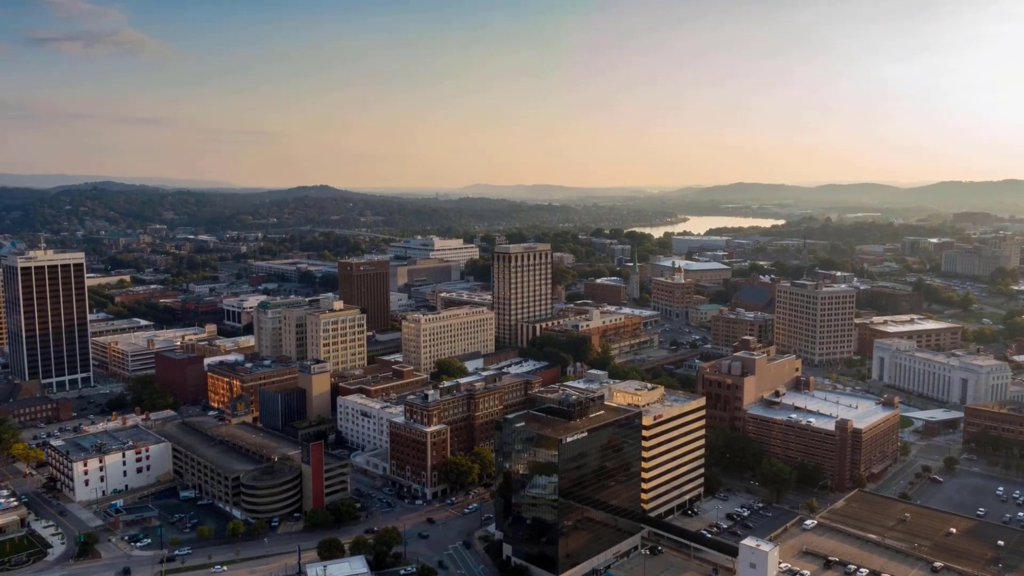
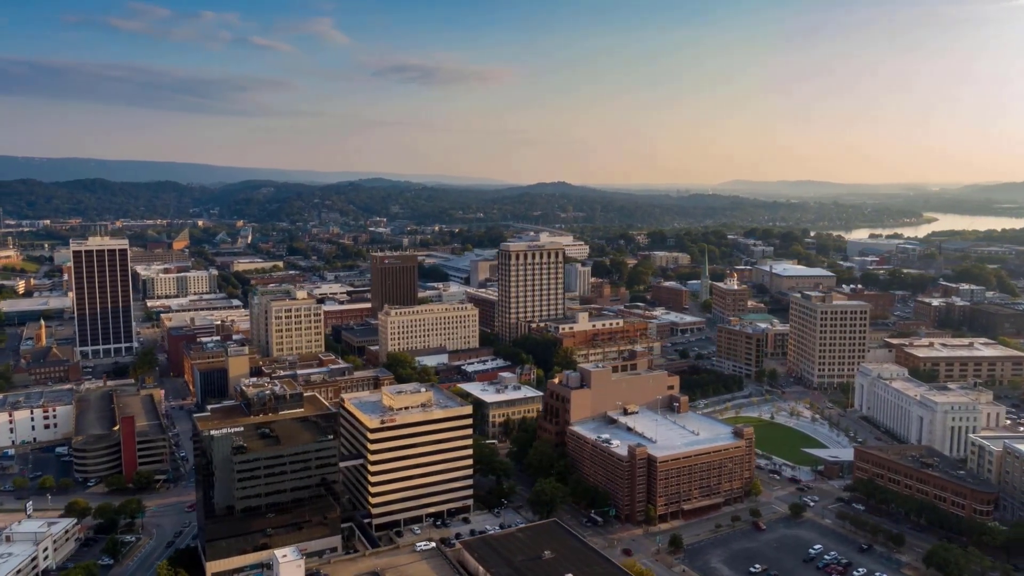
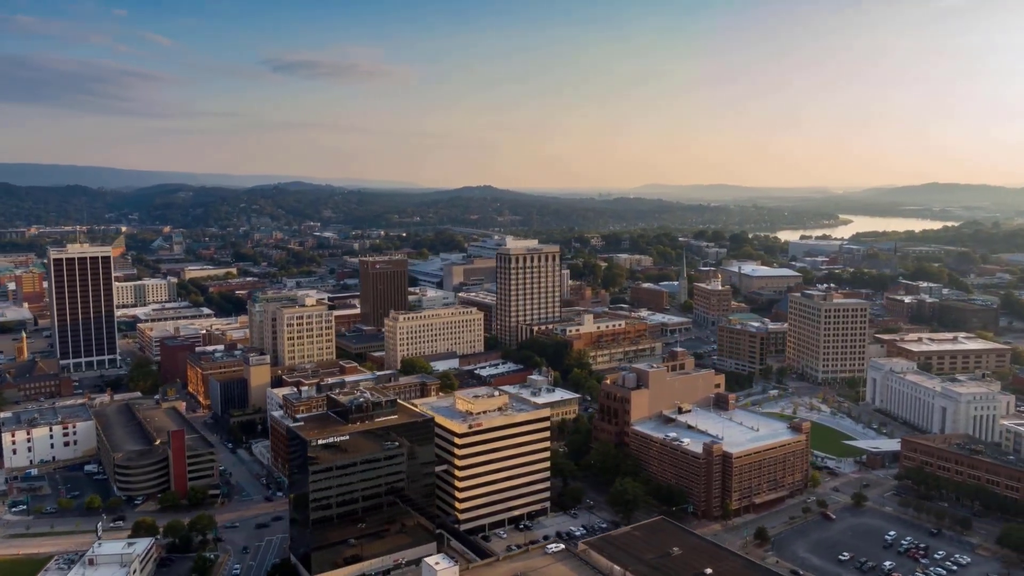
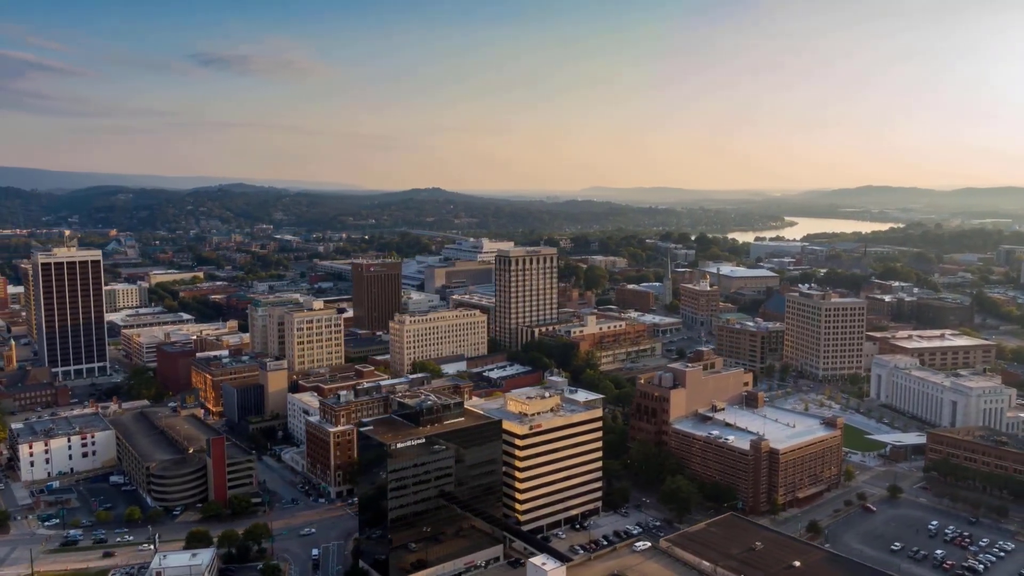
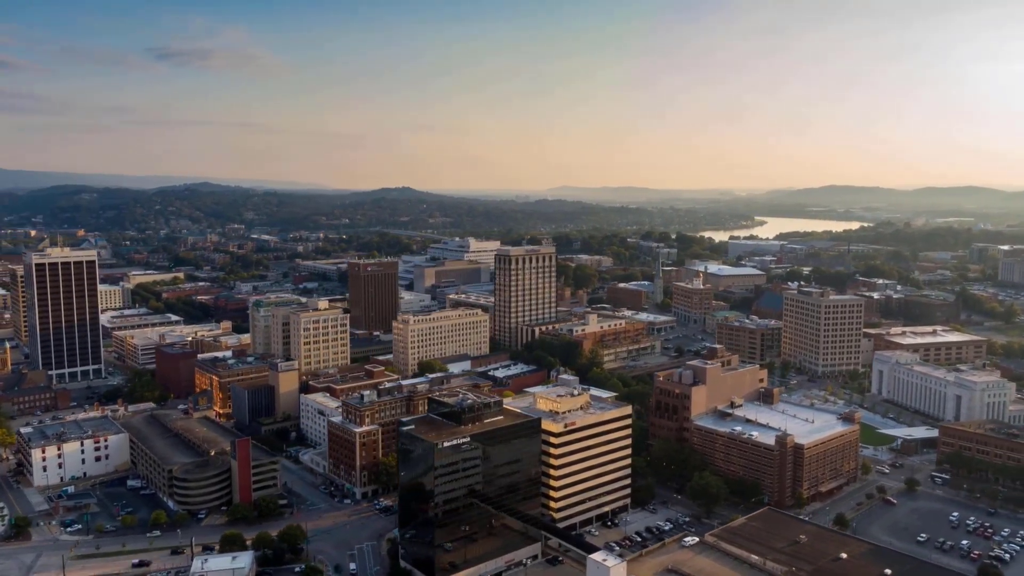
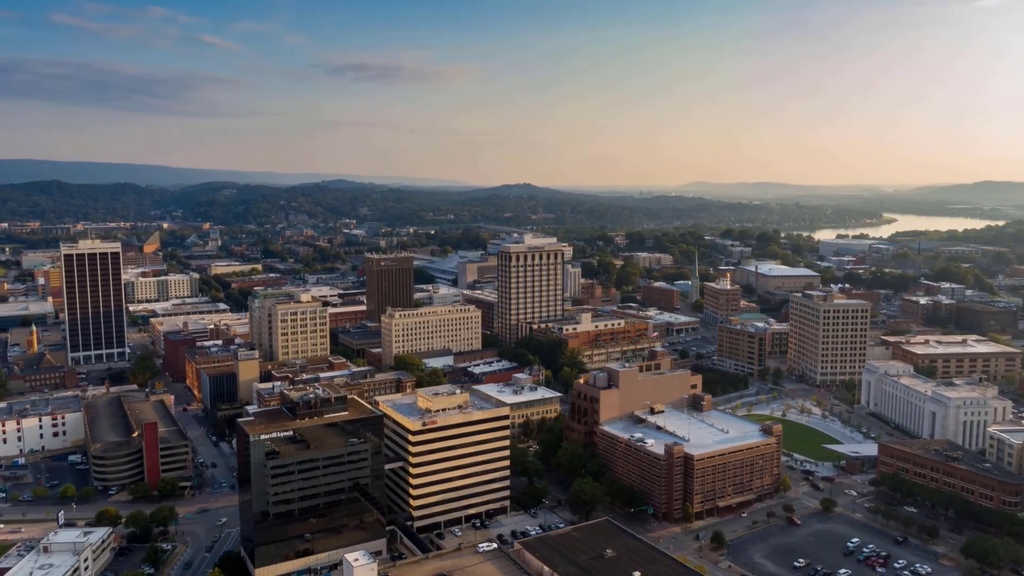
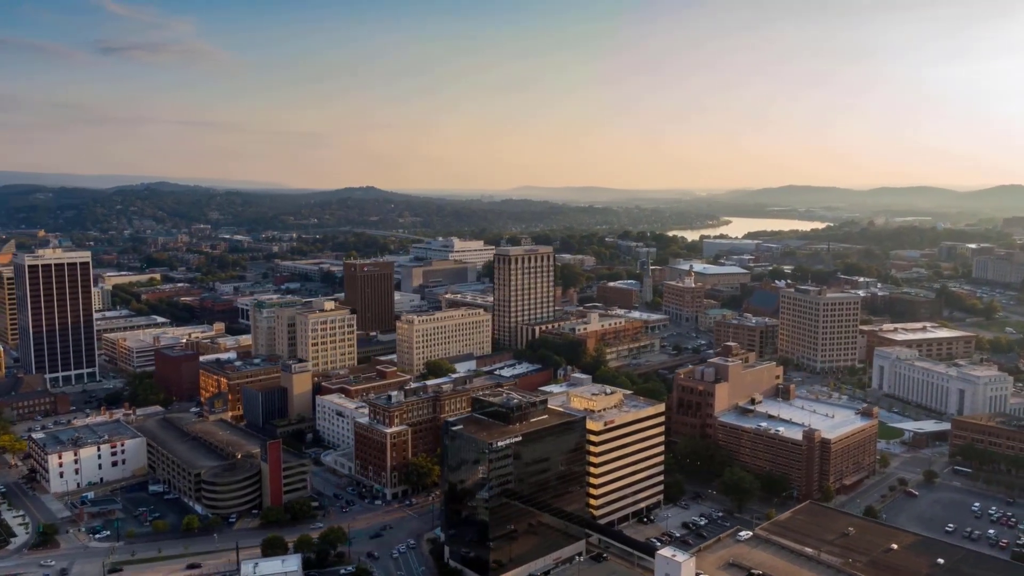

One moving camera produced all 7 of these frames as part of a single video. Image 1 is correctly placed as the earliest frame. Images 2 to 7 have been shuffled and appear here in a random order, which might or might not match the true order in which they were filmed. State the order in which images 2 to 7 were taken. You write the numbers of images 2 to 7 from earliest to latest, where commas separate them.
7, 5, 4, 3, 6, 2
